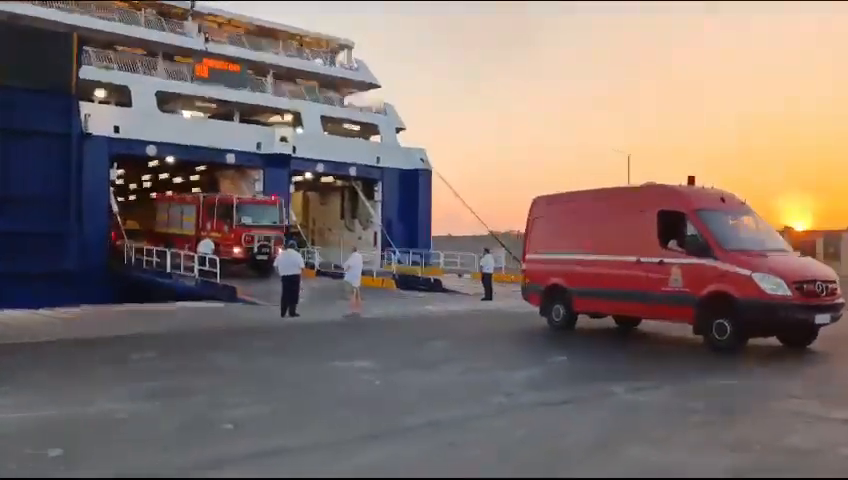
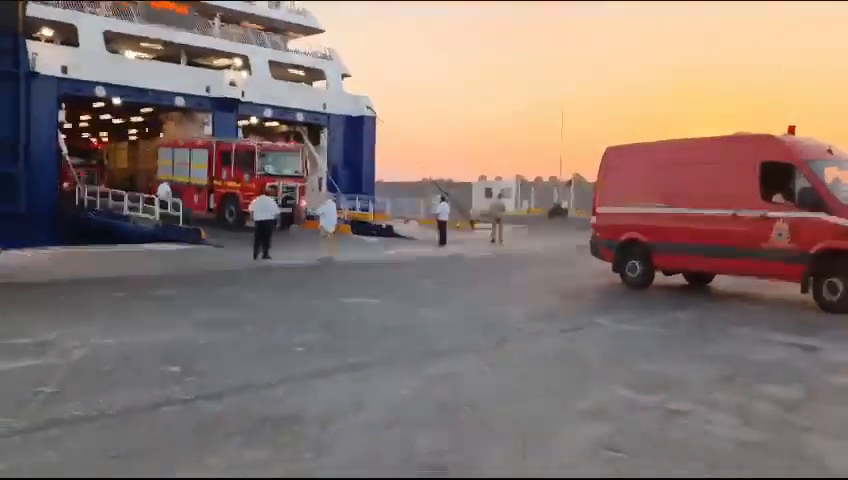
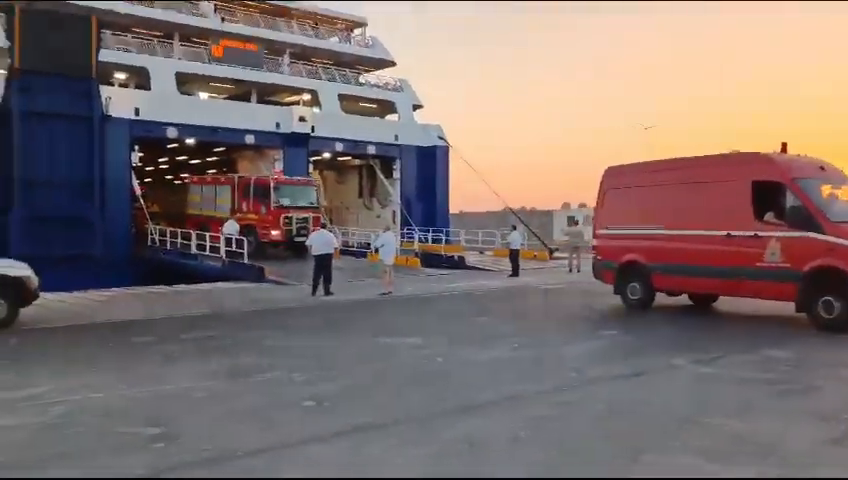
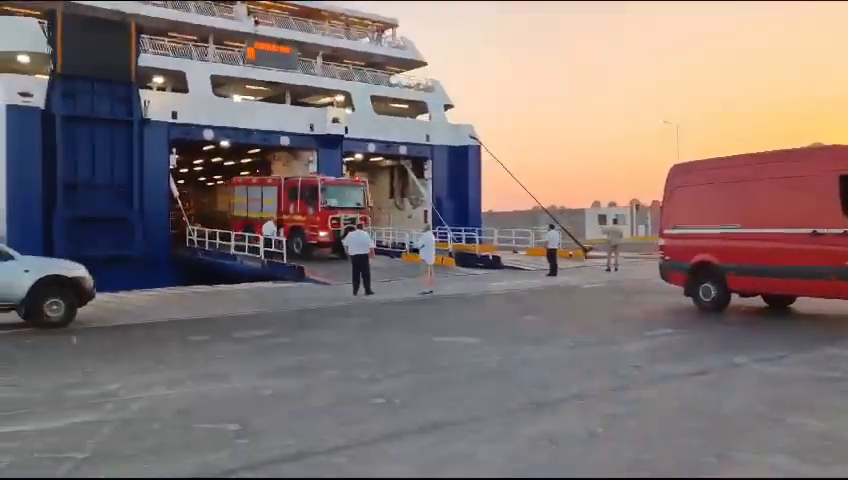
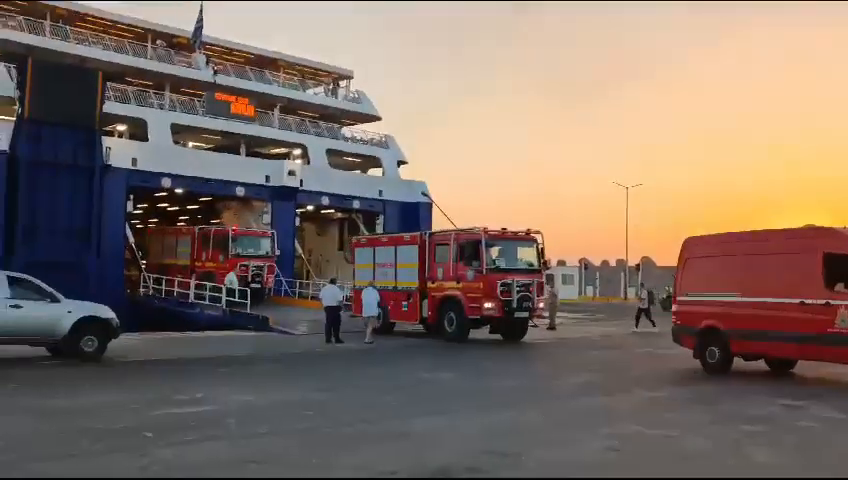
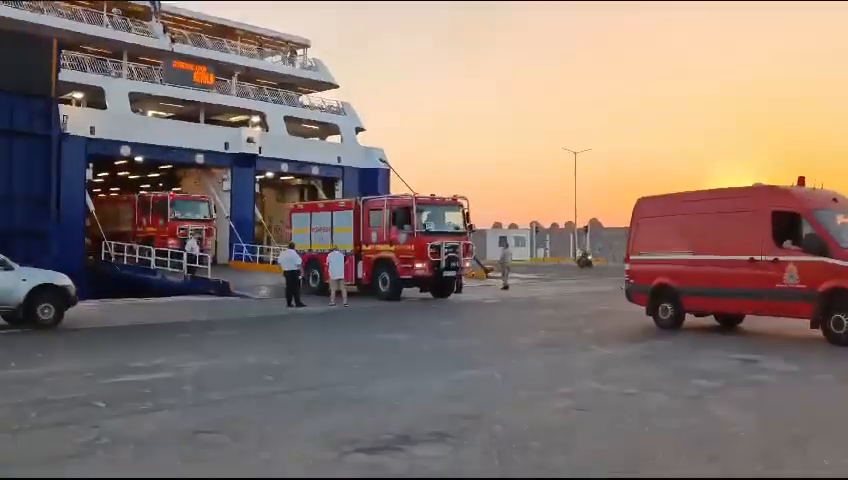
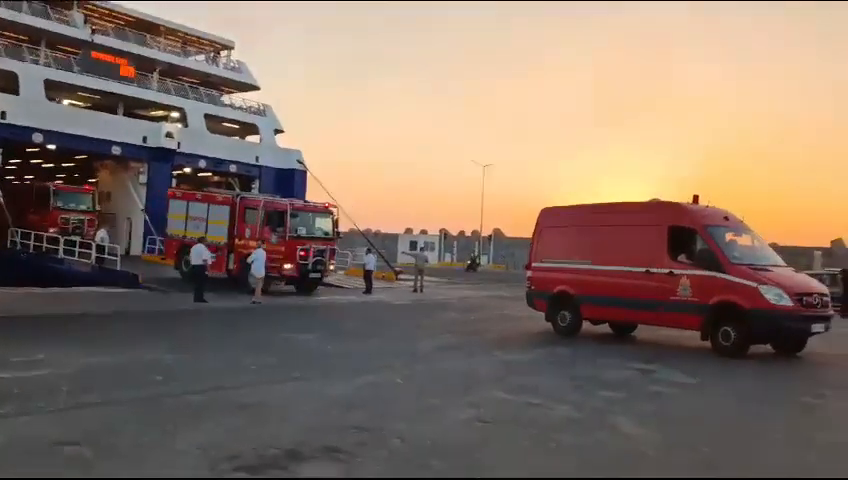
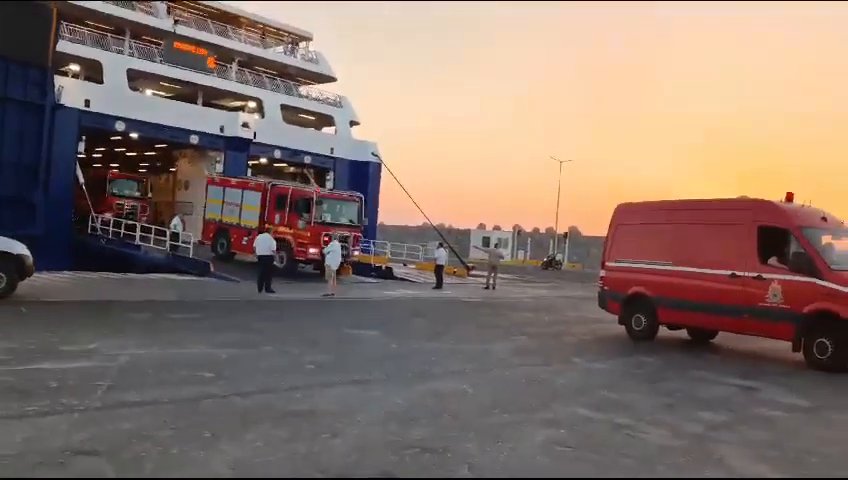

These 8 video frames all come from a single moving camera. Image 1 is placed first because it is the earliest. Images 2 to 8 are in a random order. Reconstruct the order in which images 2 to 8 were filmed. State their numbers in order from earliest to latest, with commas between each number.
3, 4, 2, 8, 7, 6, 5
